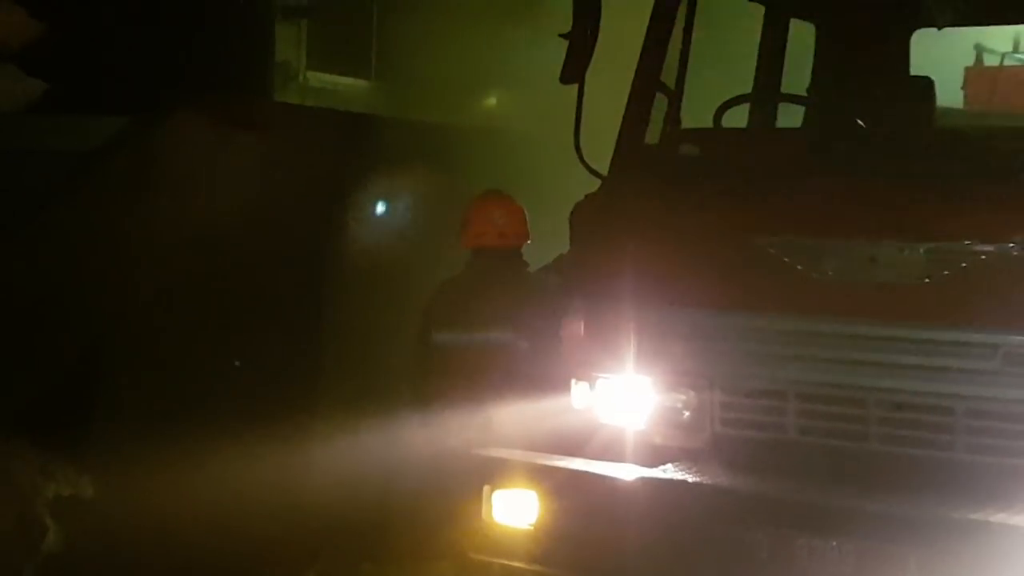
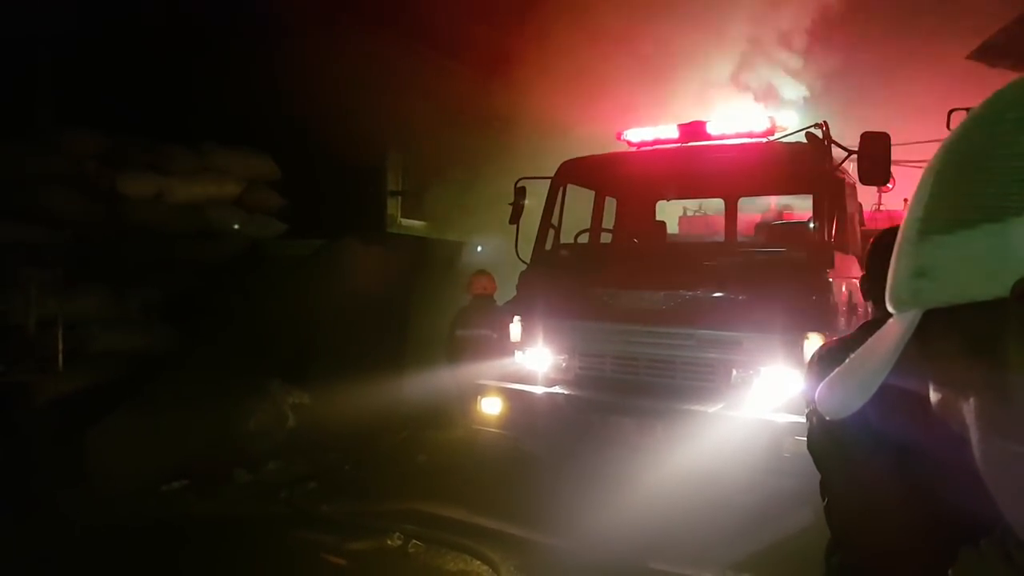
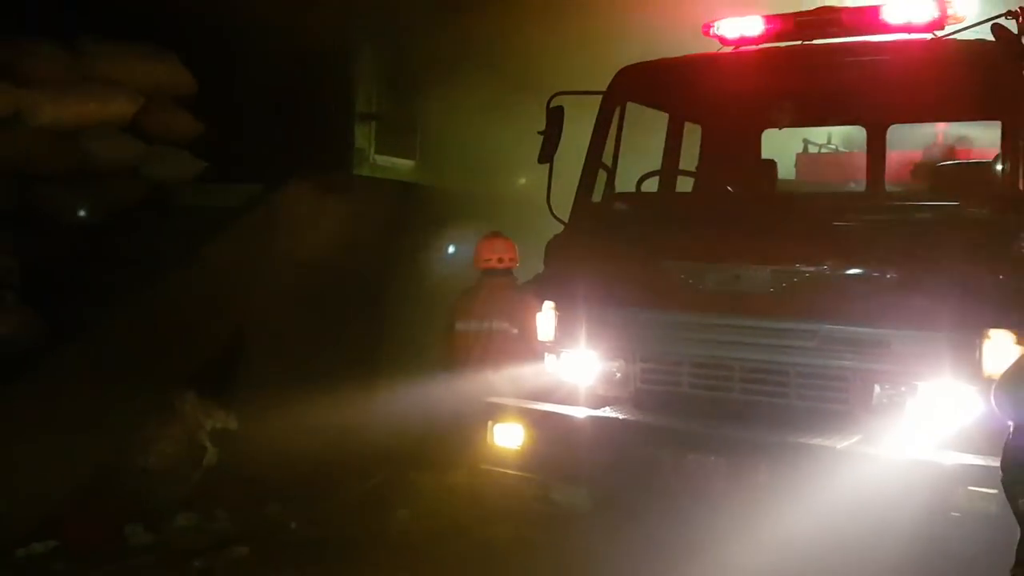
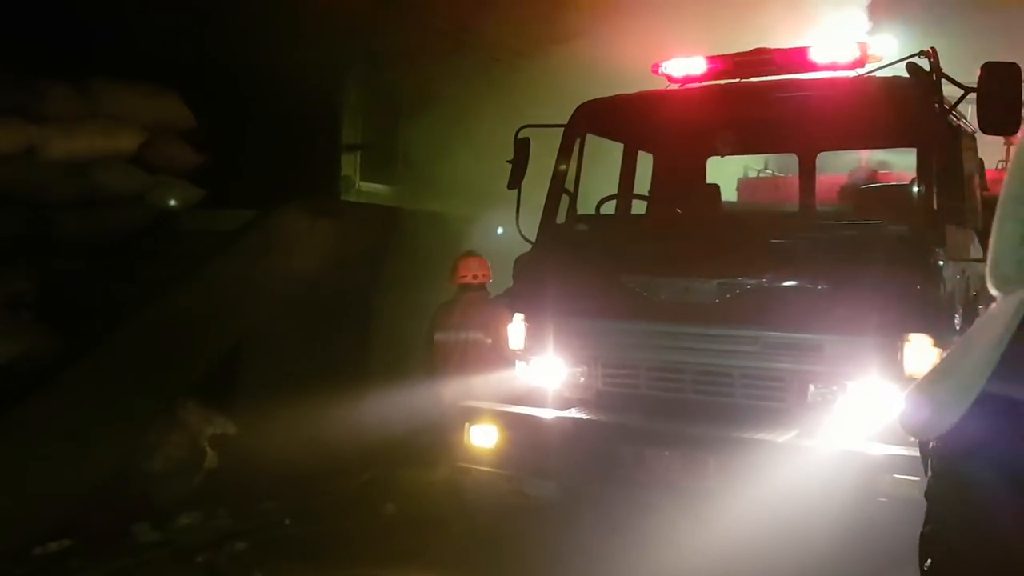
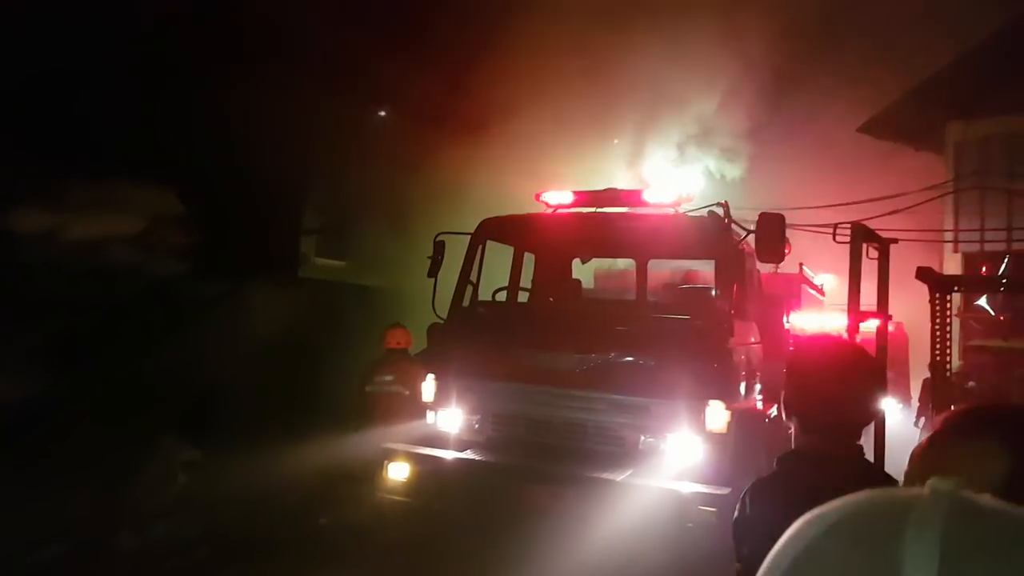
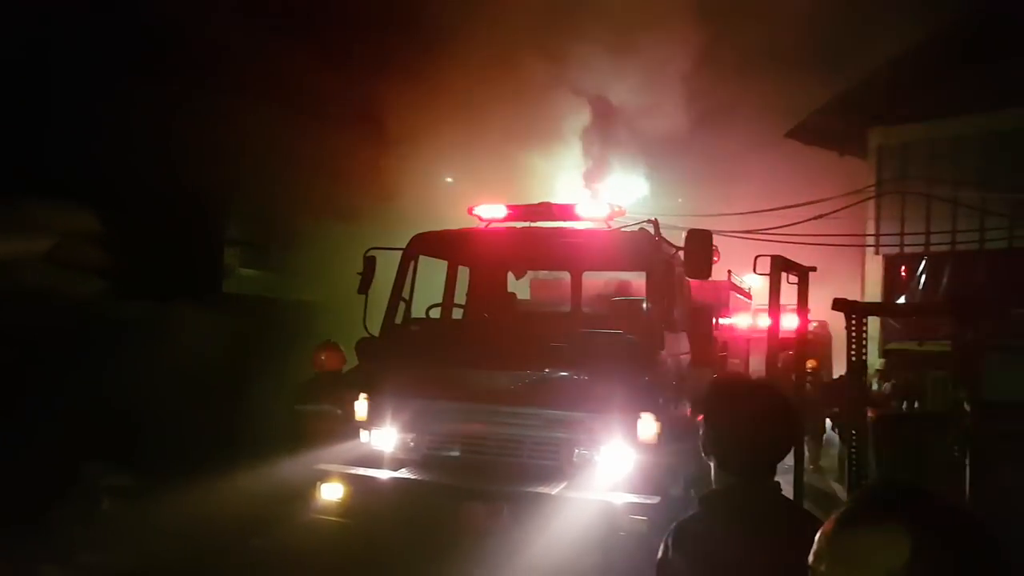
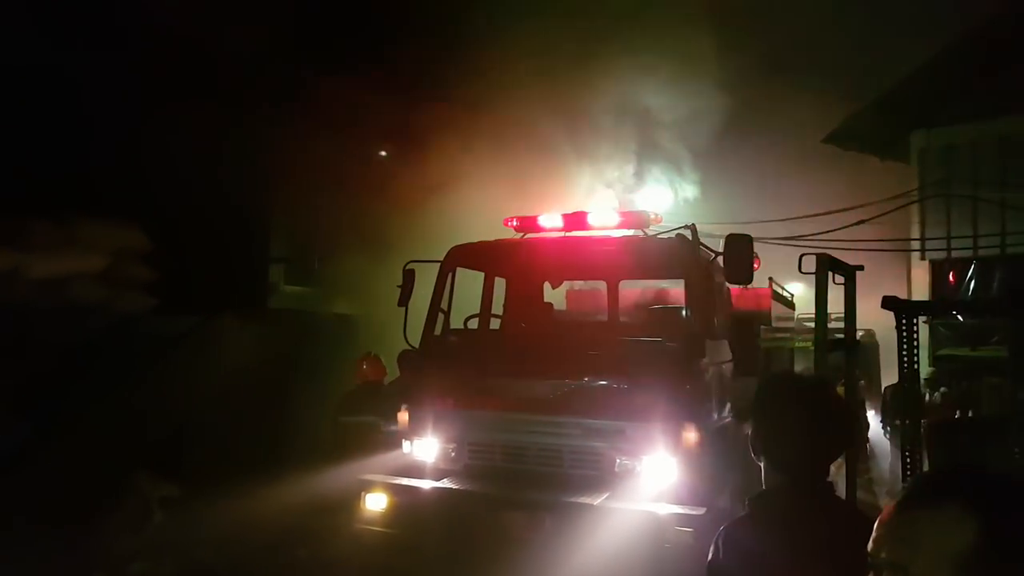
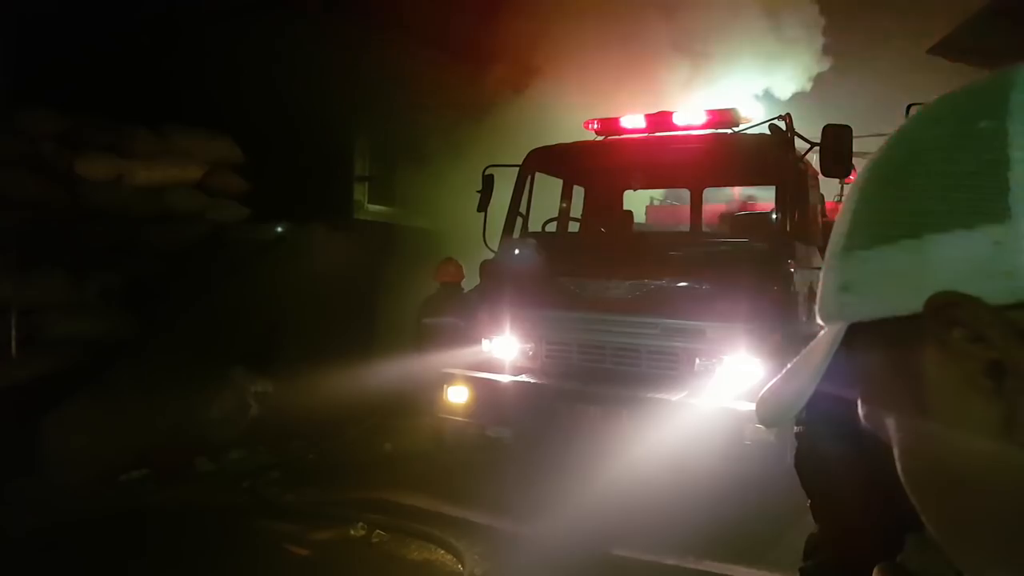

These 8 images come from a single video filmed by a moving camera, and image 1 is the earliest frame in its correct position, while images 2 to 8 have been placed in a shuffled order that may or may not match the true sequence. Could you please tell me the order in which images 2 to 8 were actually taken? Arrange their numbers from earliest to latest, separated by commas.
3, 4, 2, 8, 5, 7, 6
